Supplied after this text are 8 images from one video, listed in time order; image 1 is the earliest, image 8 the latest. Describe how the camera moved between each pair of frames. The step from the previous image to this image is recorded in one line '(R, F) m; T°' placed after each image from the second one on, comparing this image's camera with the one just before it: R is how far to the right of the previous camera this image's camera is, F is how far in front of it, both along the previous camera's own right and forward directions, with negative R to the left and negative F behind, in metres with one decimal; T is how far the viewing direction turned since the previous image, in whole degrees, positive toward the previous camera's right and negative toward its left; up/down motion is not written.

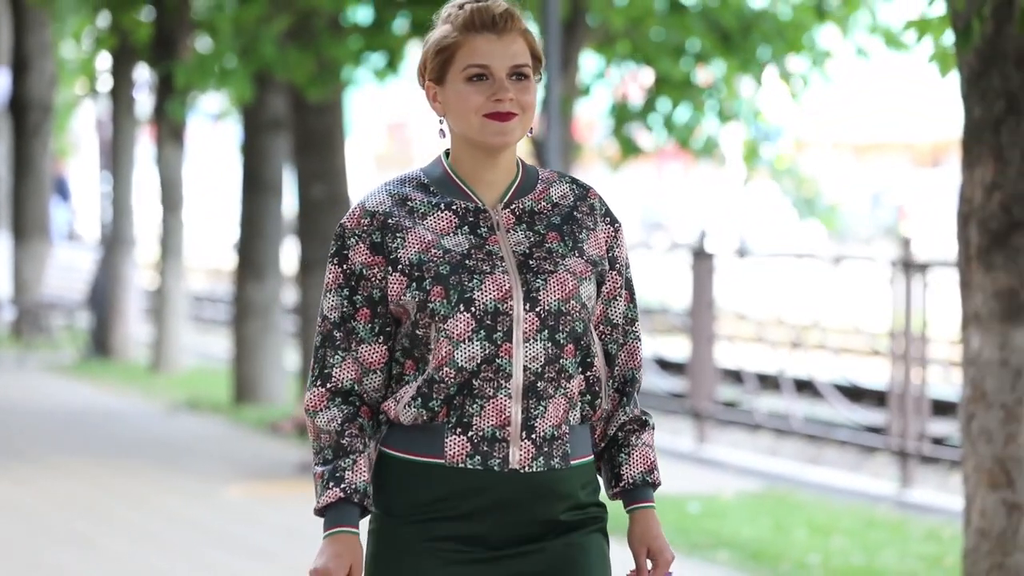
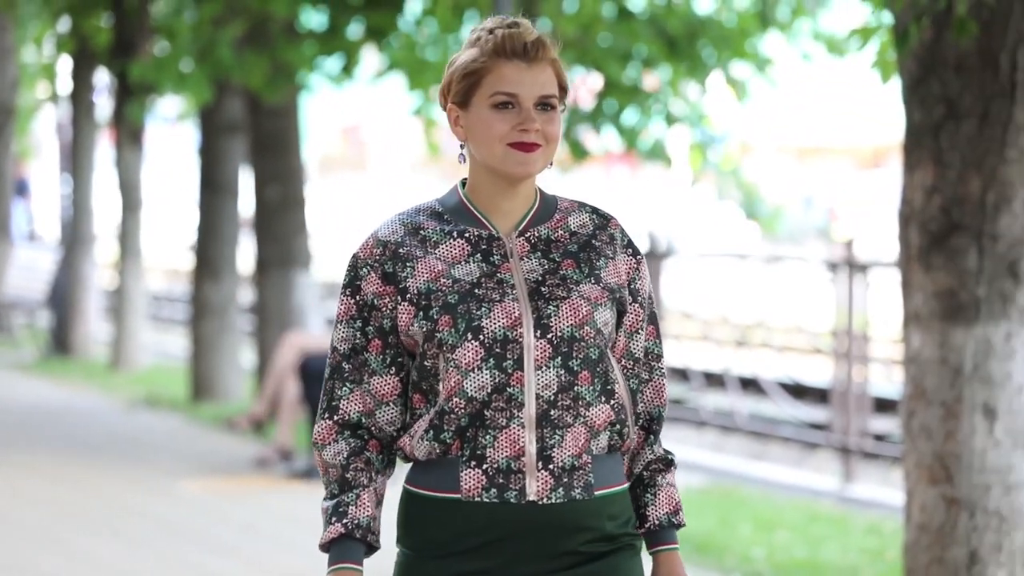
(+0.4, 0.0) m; -9°
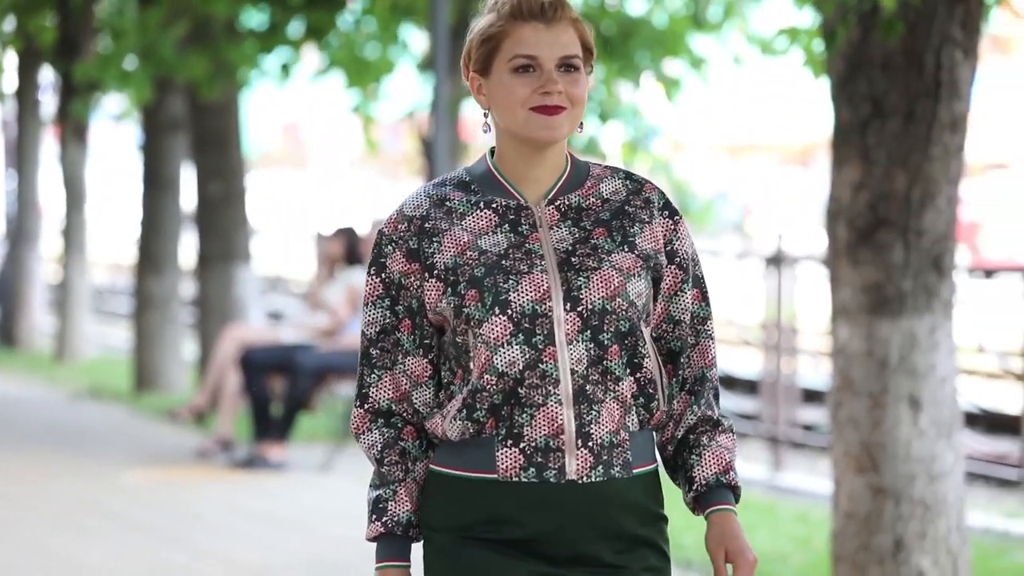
(+0.1, -0.1) m; +1°
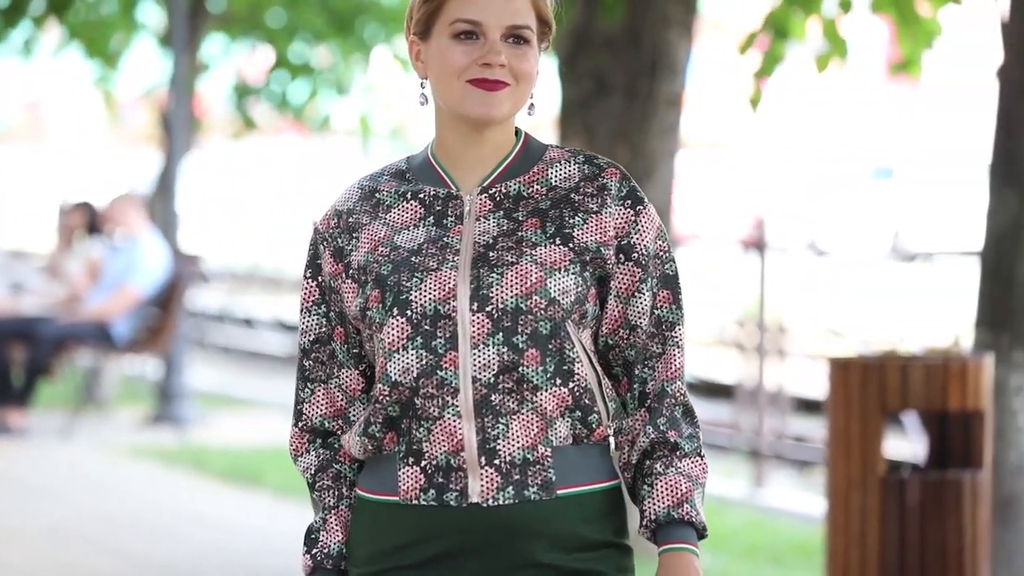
(+0.8, +0.2) m; -7°
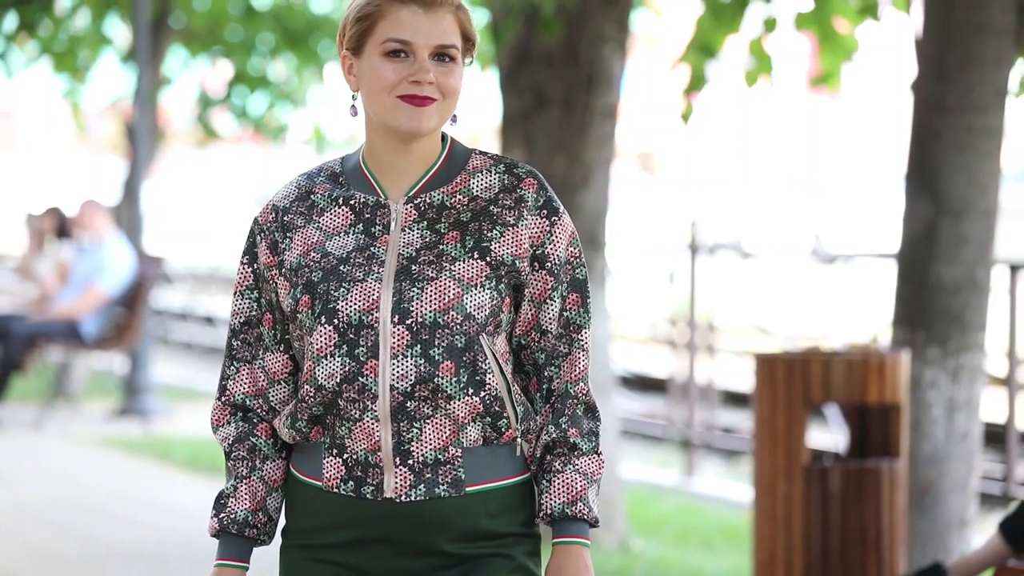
(+0.1, -0.3) m; +2°
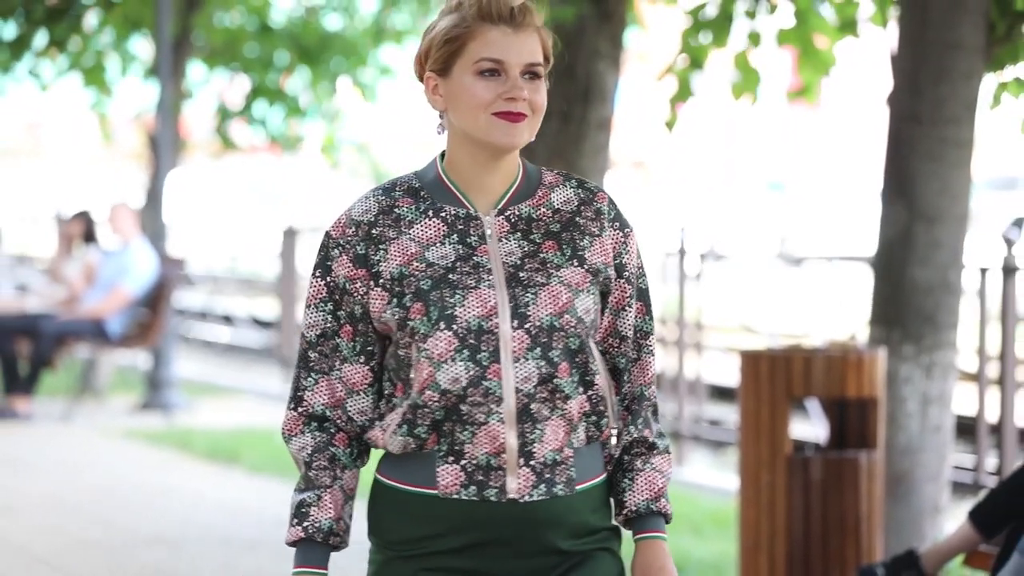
(-0.4, -0.3) m; +4°
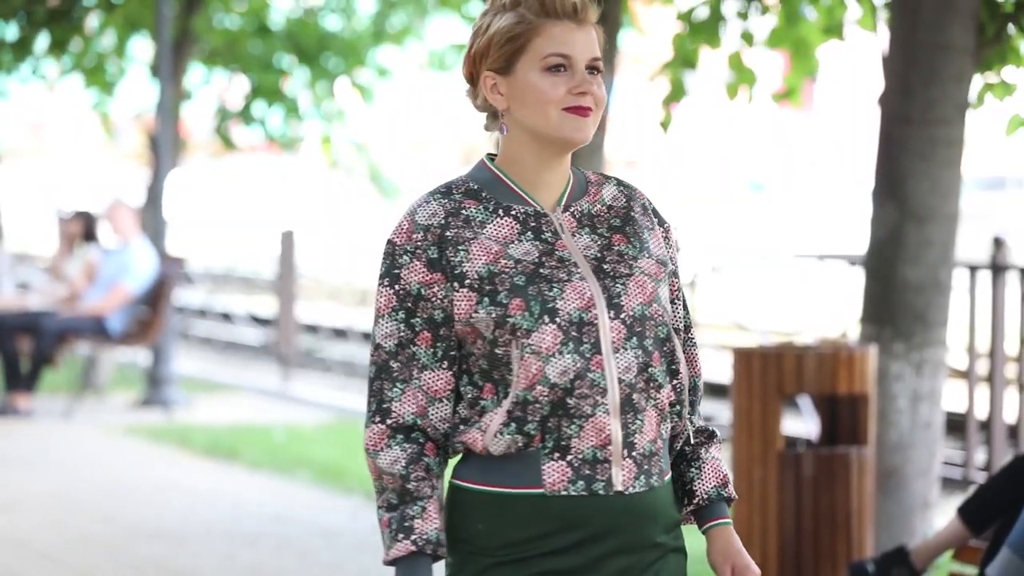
(-0.5, +0.1) m; +4°
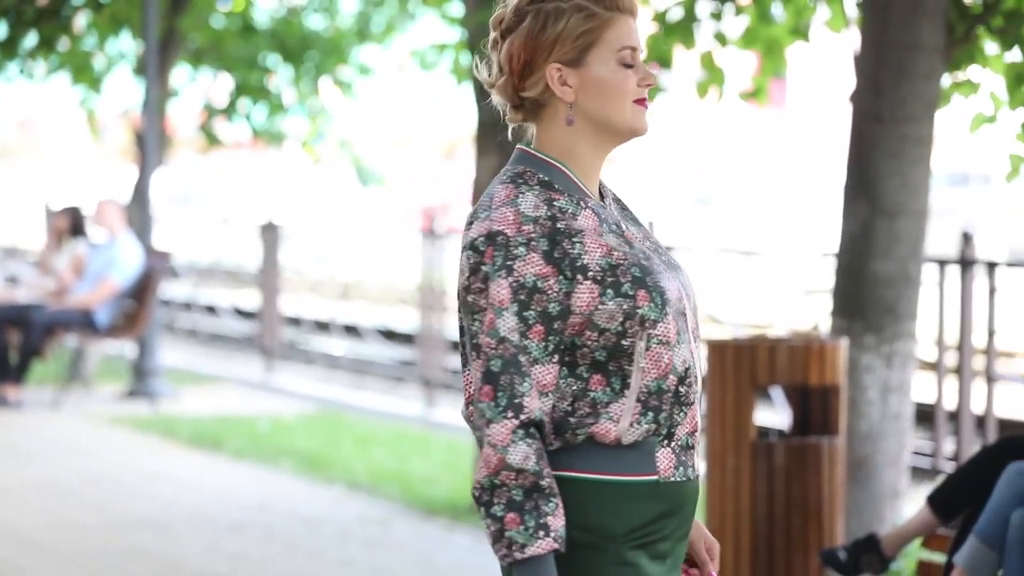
(-0.3, 0.0) m; +3°
